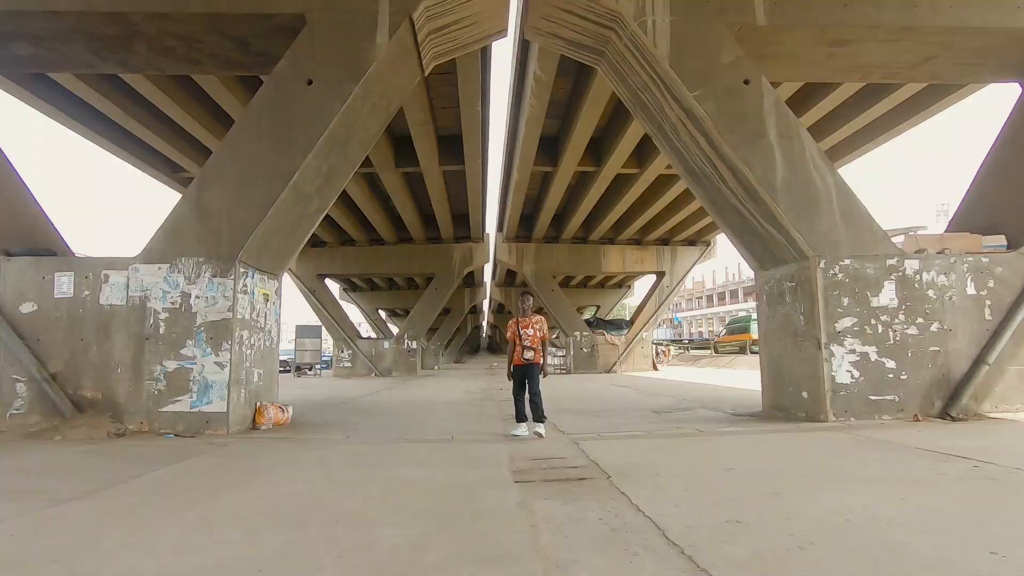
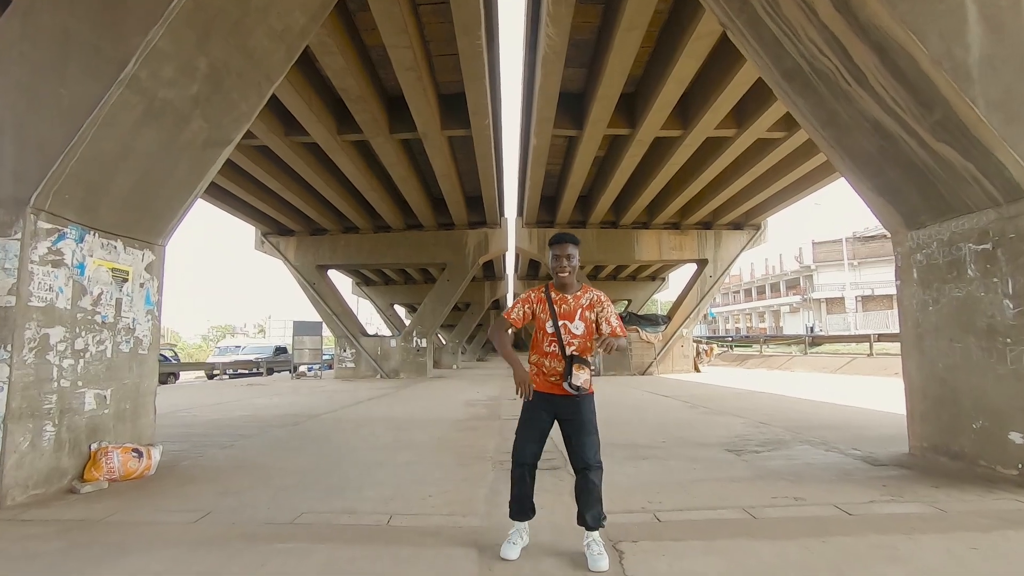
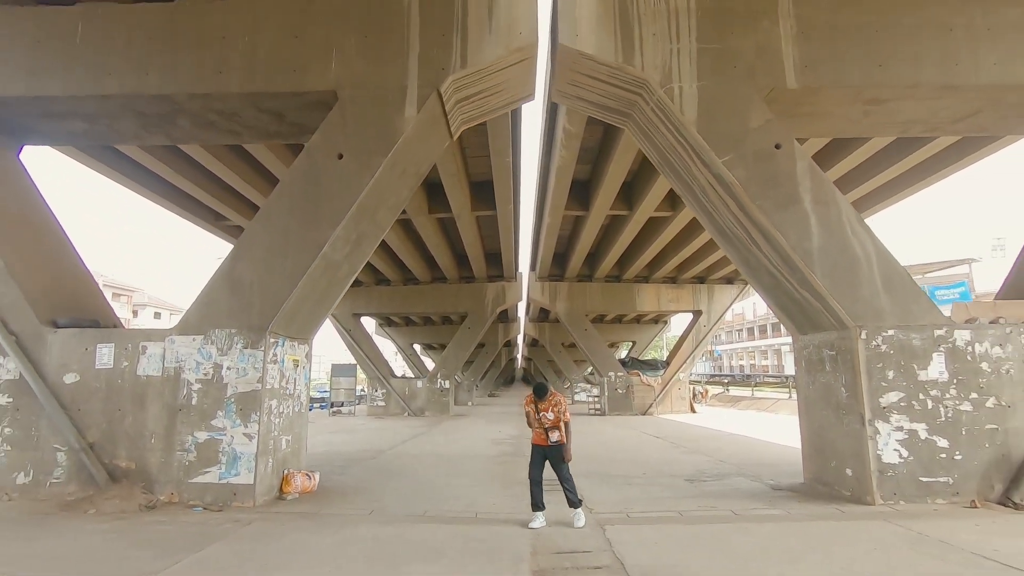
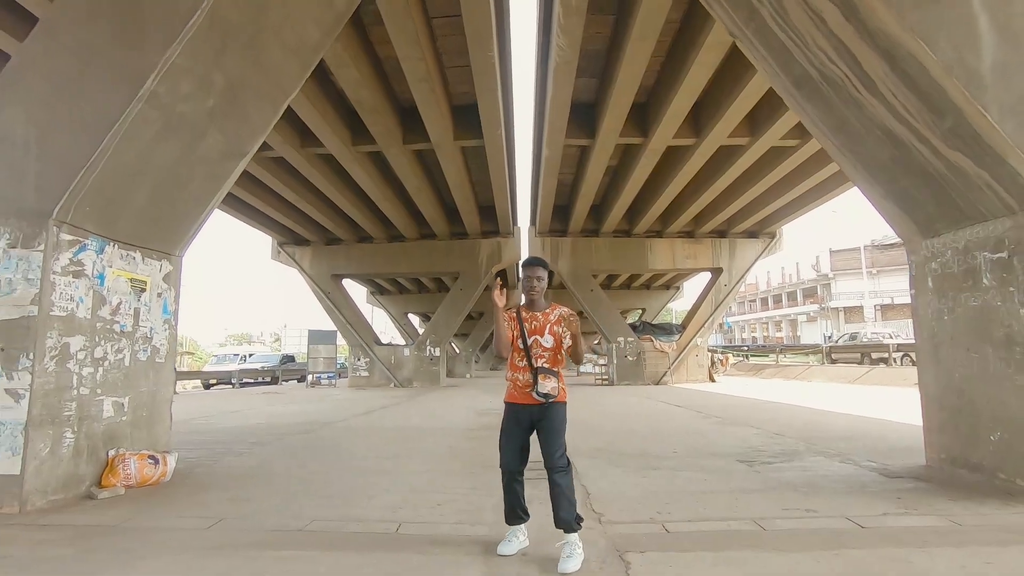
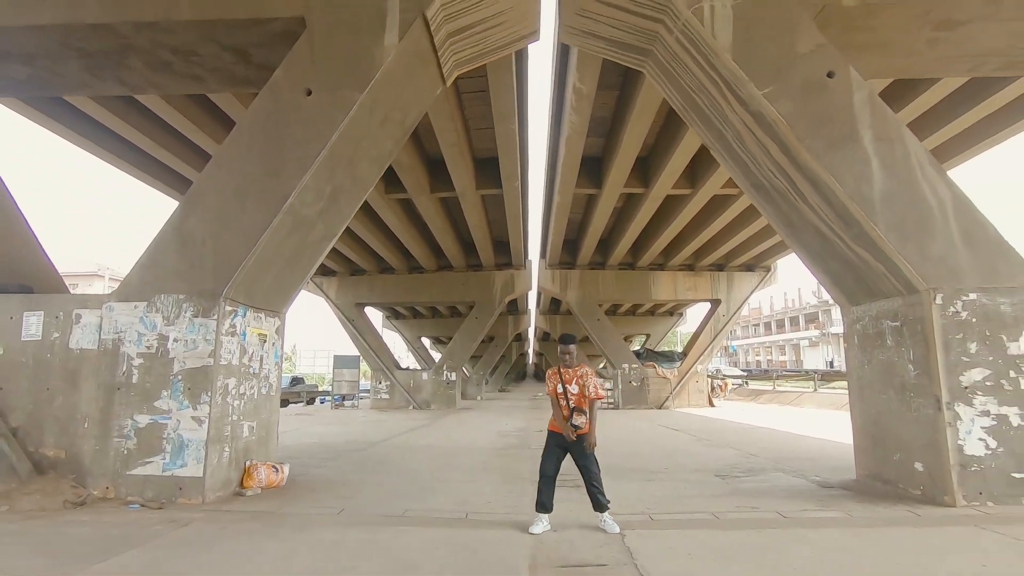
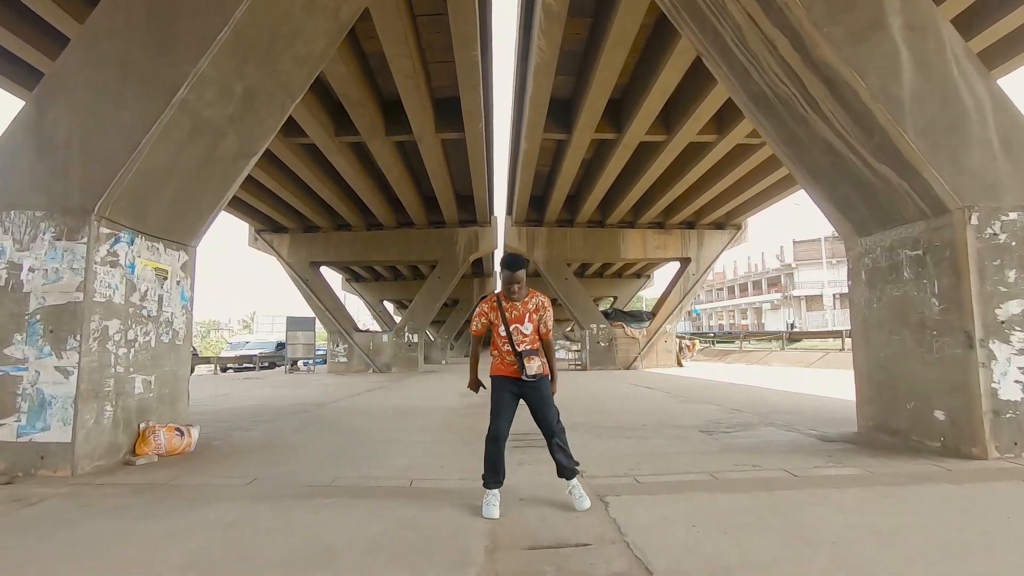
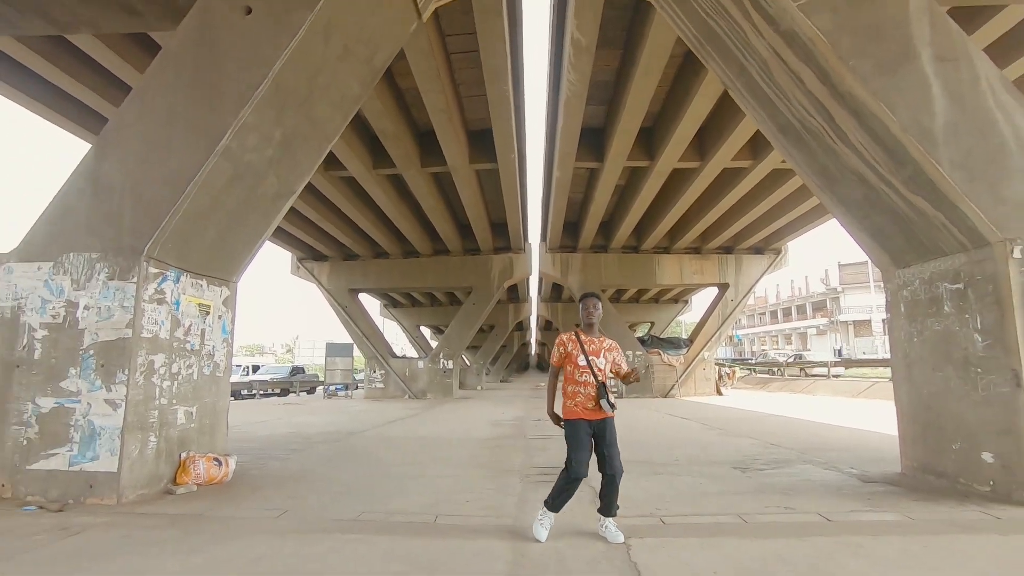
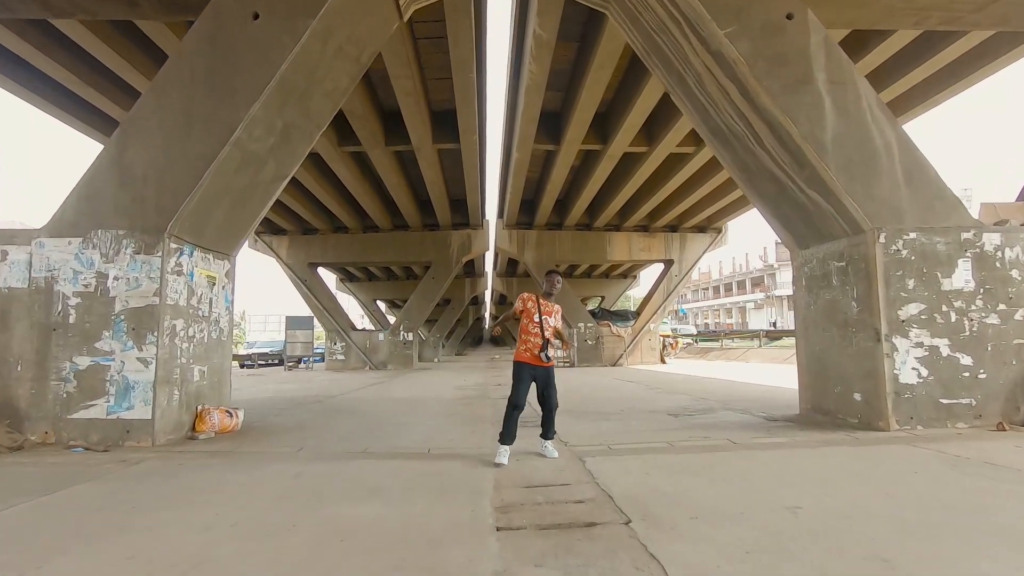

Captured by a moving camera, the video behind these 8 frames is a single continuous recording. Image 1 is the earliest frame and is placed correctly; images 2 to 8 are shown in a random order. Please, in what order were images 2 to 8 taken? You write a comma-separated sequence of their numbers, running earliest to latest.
8, 6, 2, 4, 7, 5, 3
